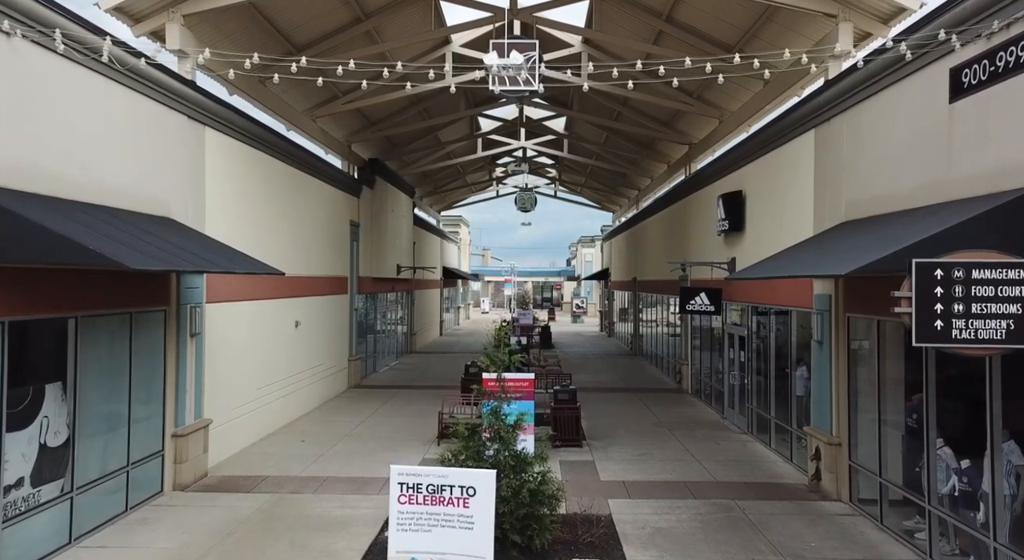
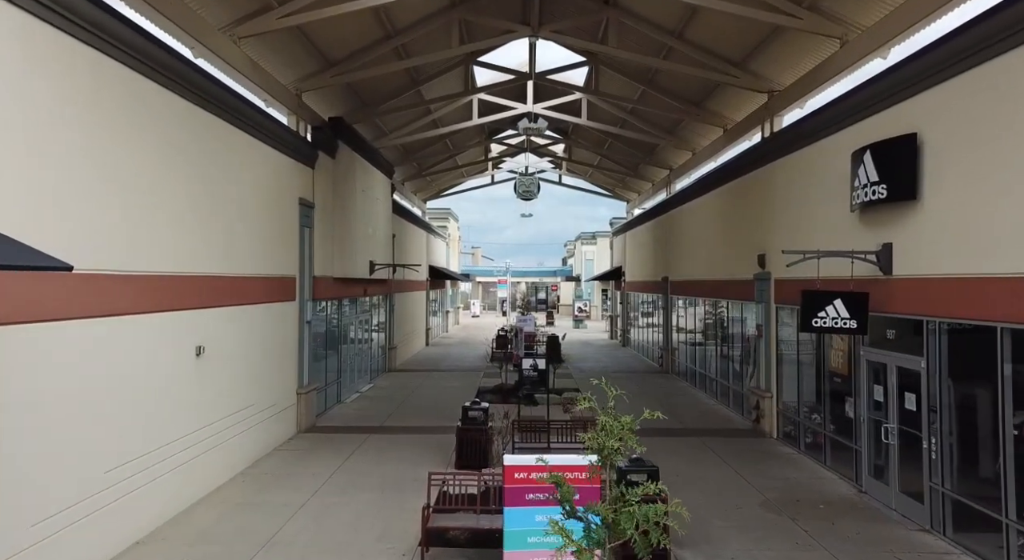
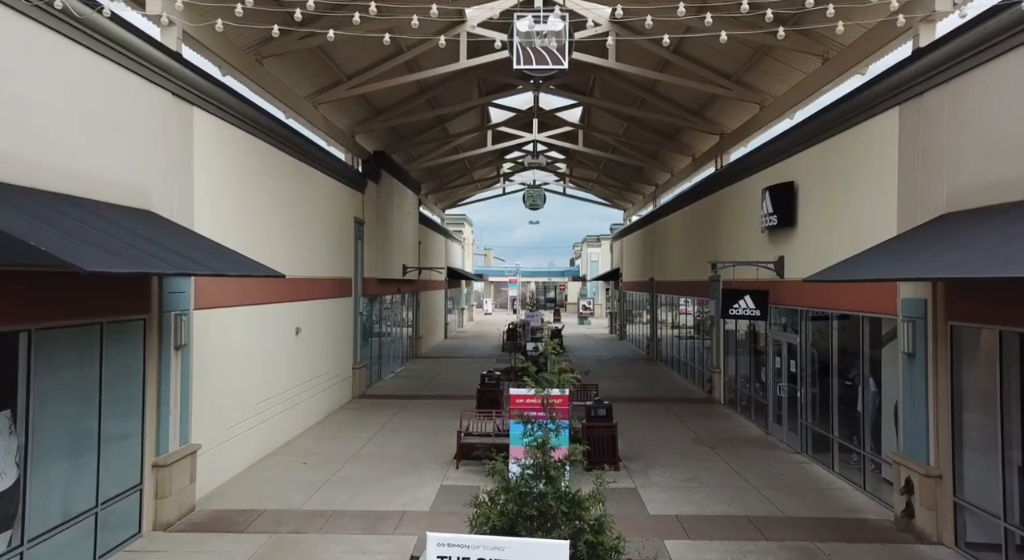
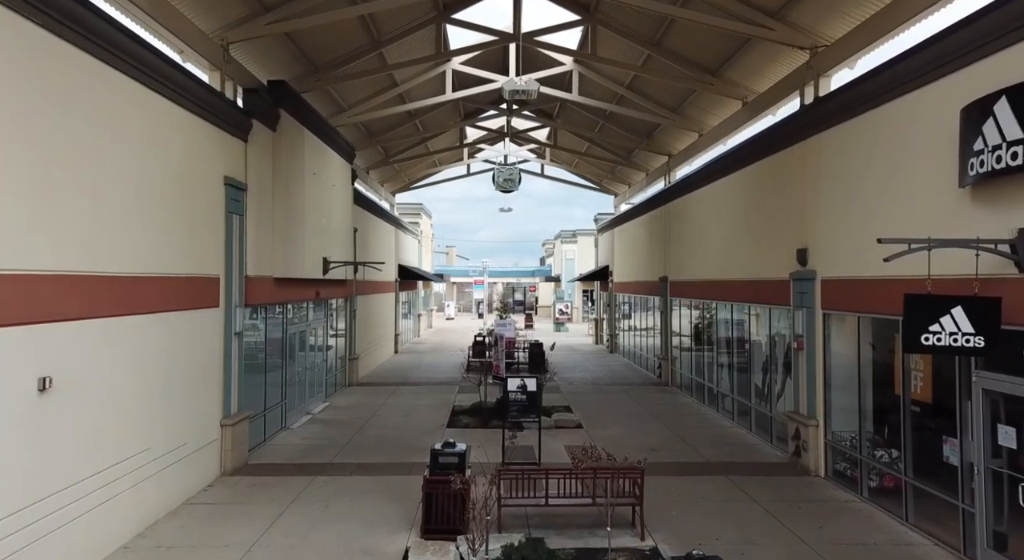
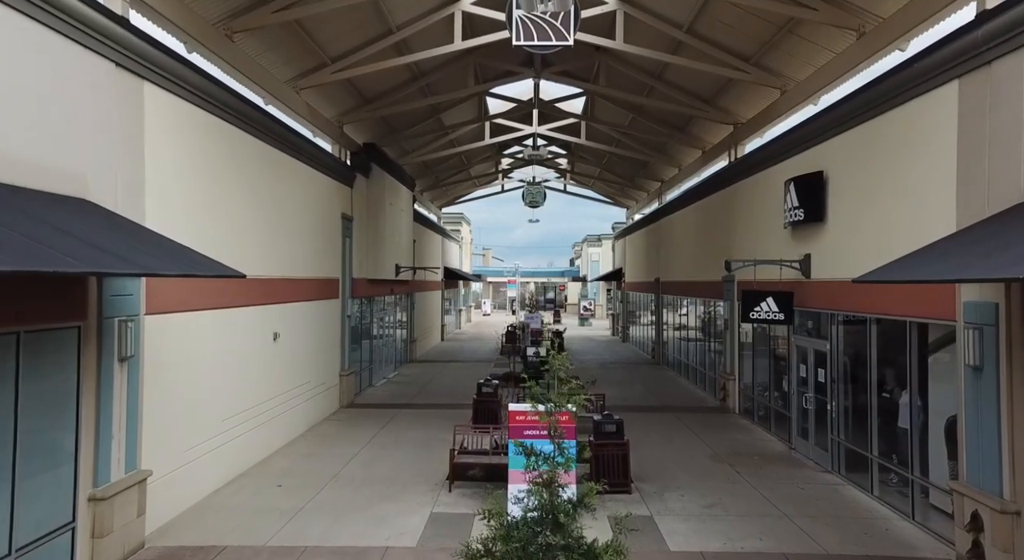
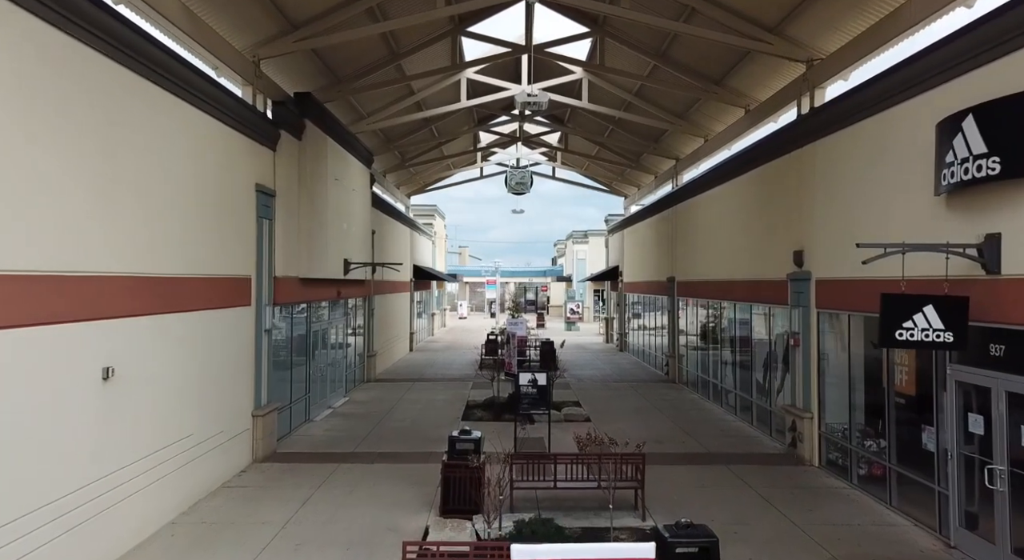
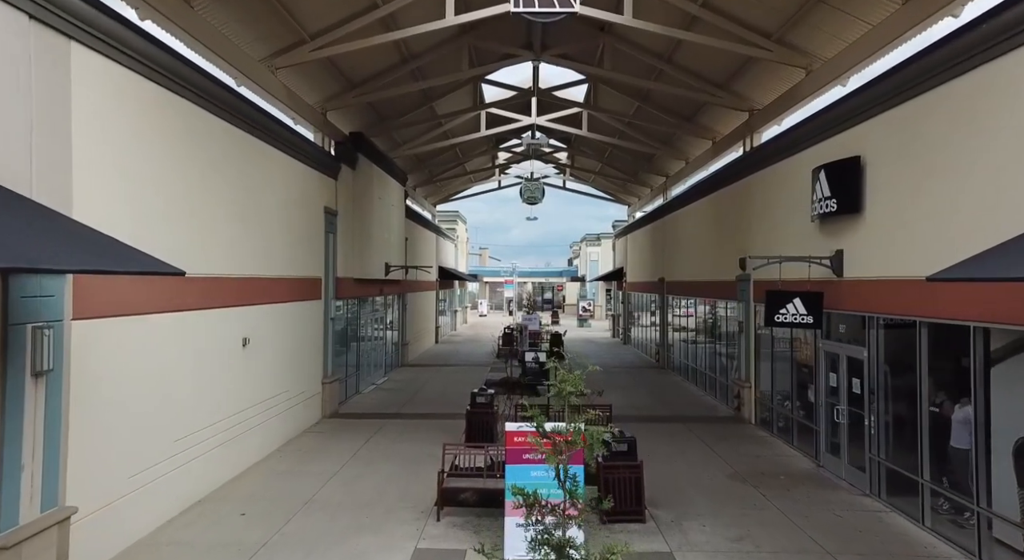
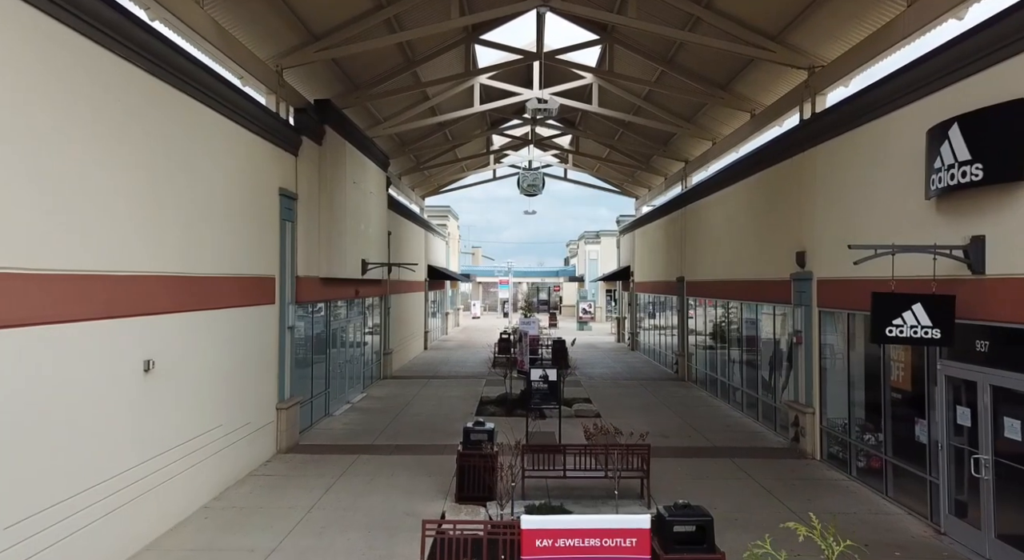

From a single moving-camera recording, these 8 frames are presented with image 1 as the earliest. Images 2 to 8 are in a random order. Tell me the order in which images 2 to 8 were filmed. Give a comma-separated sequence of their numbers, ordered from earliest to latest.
3, 5, 7, 2, 8, 6, 4
